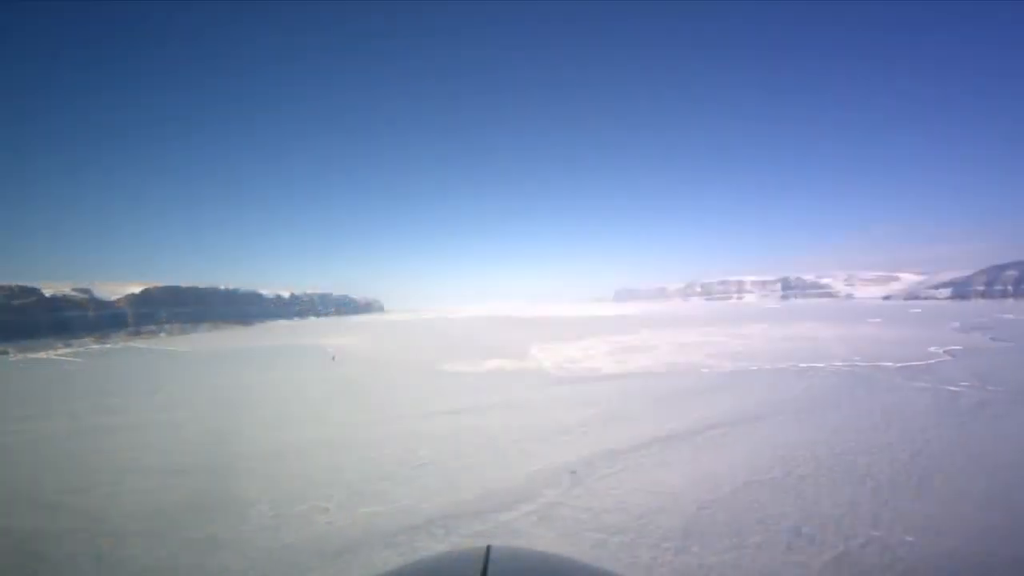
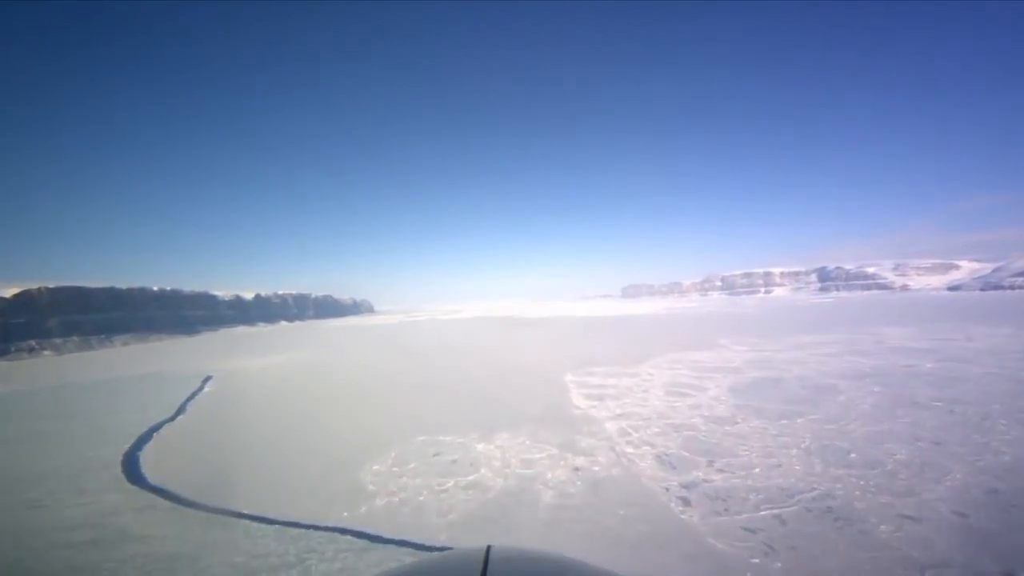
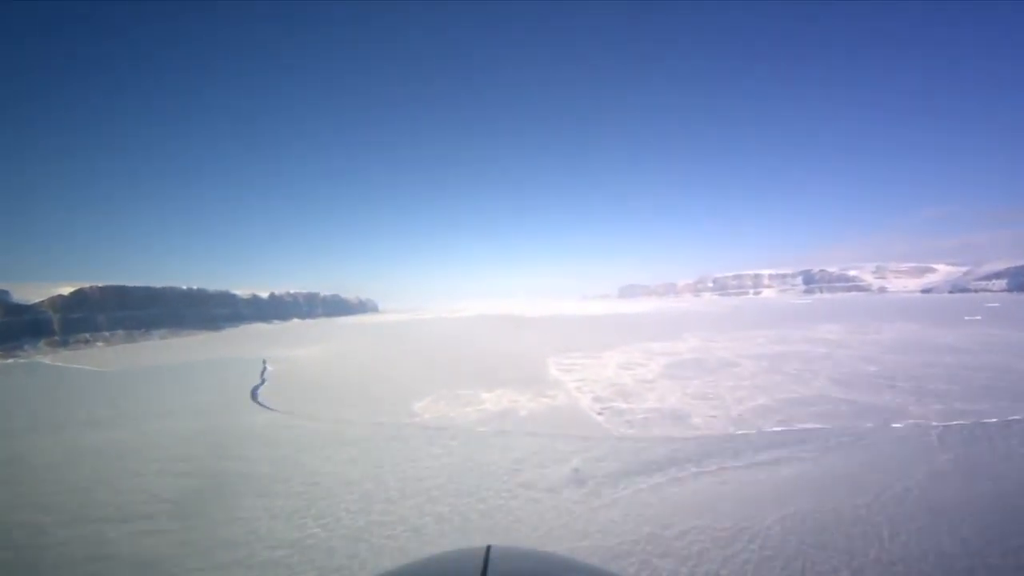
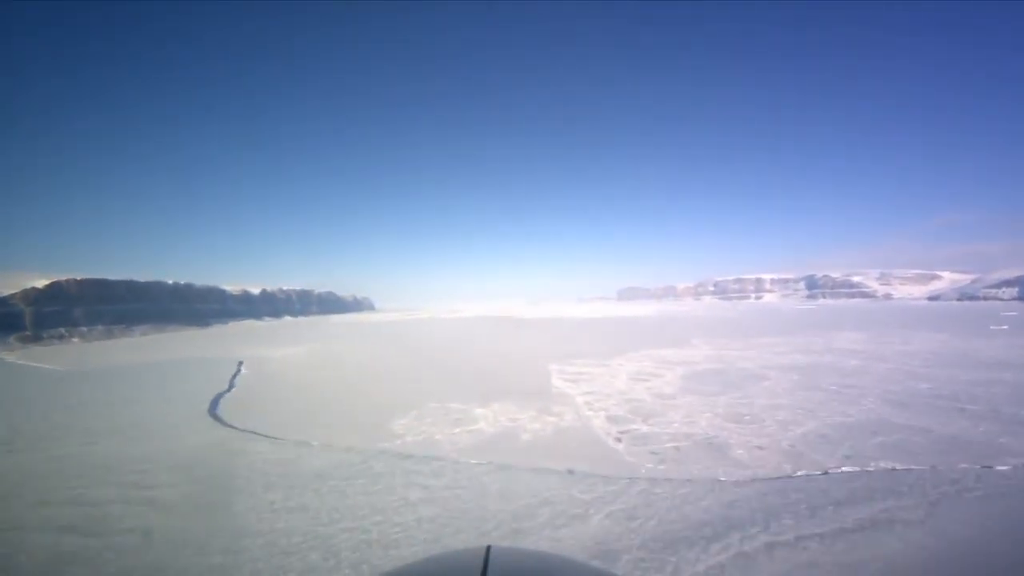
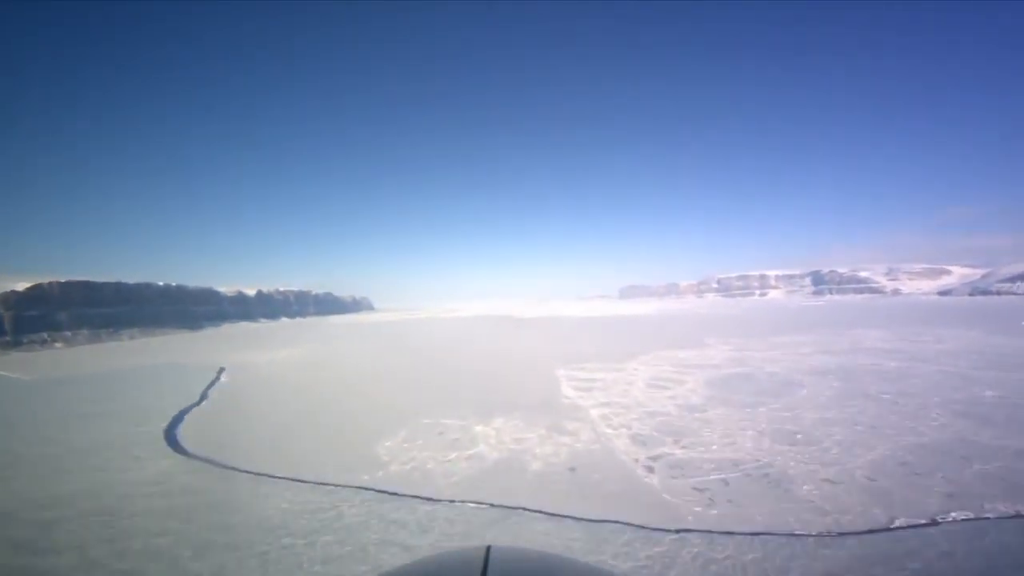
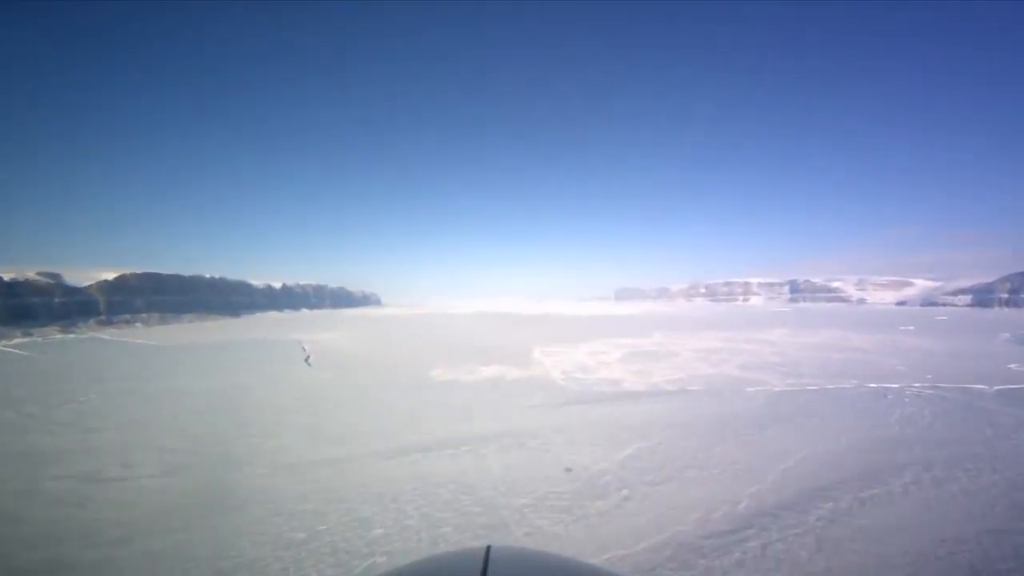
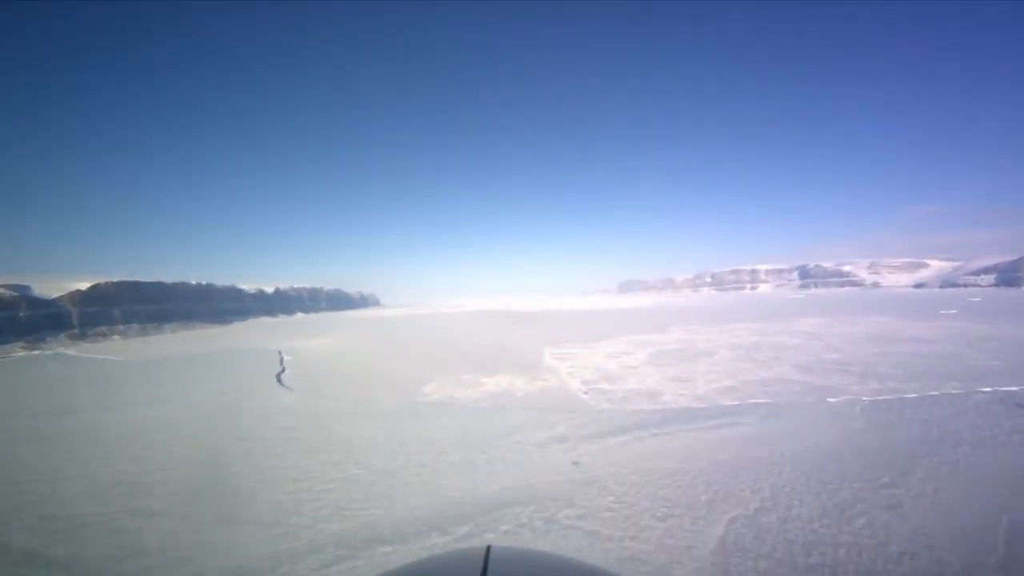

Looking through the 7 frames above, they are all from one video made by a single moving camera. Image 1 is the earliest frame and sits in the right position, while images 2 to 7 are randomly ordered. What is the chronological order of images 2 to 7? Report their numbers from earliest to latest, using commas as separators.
6, 7, 3, 4, 5, 2
